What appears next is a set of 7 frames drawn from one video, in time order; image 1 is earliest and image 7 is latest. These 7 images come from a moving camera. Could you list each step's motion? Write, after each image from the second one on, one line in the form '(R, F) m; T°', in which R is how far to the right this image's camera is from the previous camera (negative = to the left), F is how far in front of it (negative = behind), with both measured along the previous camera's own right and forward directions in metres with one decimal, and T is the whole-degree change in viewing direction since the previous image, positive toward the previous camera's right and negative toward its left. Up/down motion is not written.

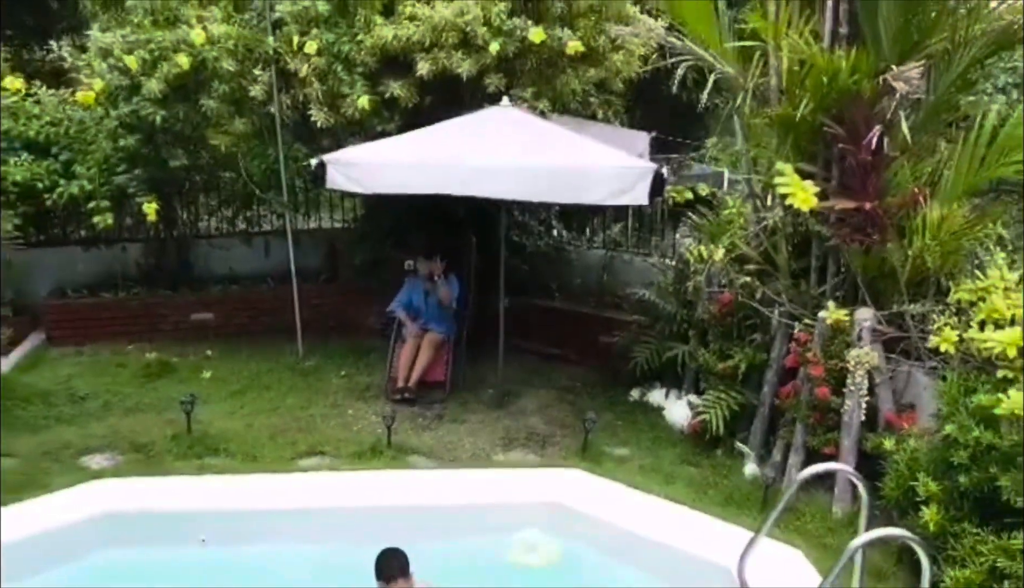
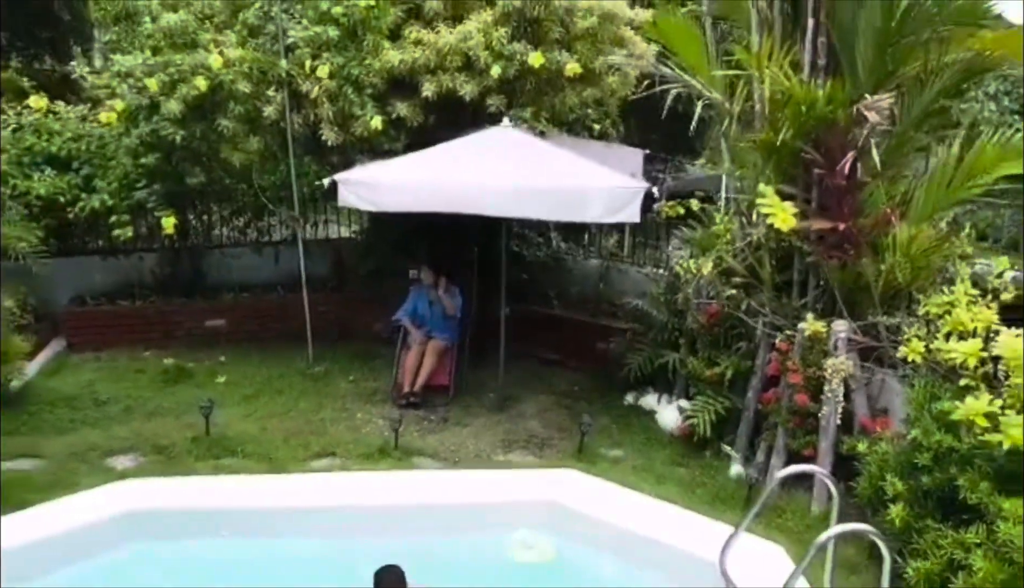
(0.0, -0.2) m; 0°
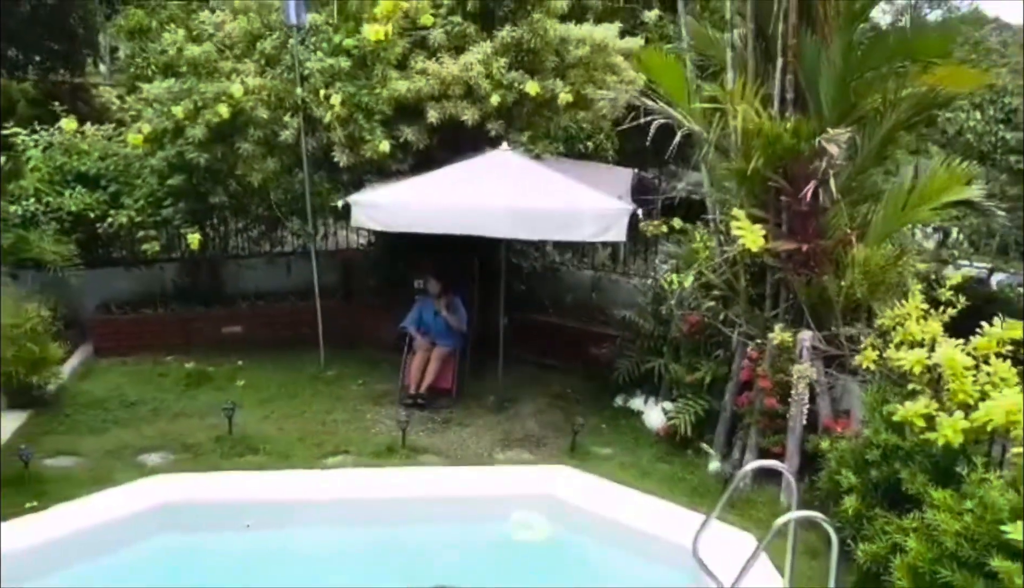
(0.0, -0.4) m; 0°
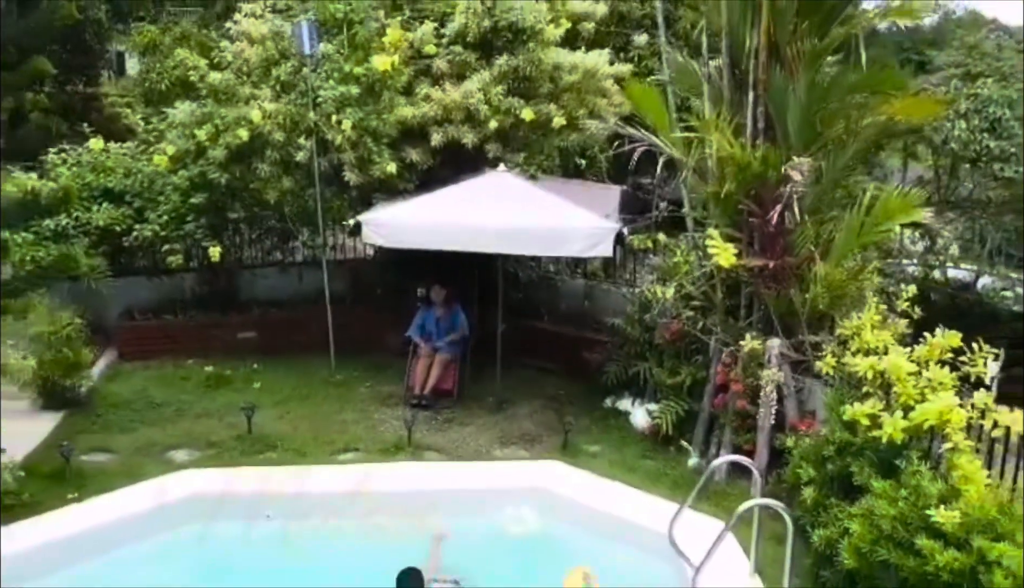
(0.0, -0.4) m; 0°
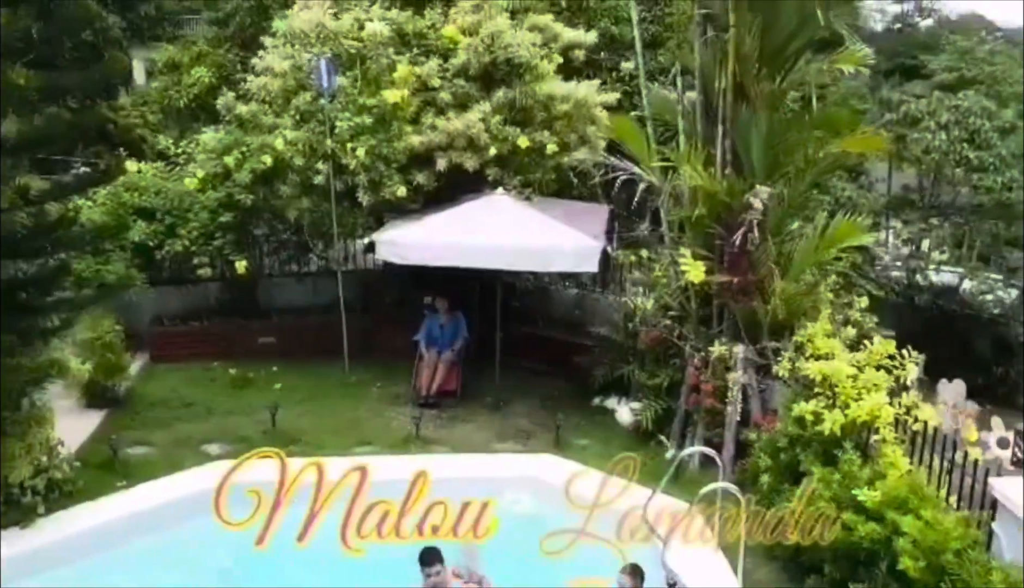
(0.0, -0.6) m; 0°
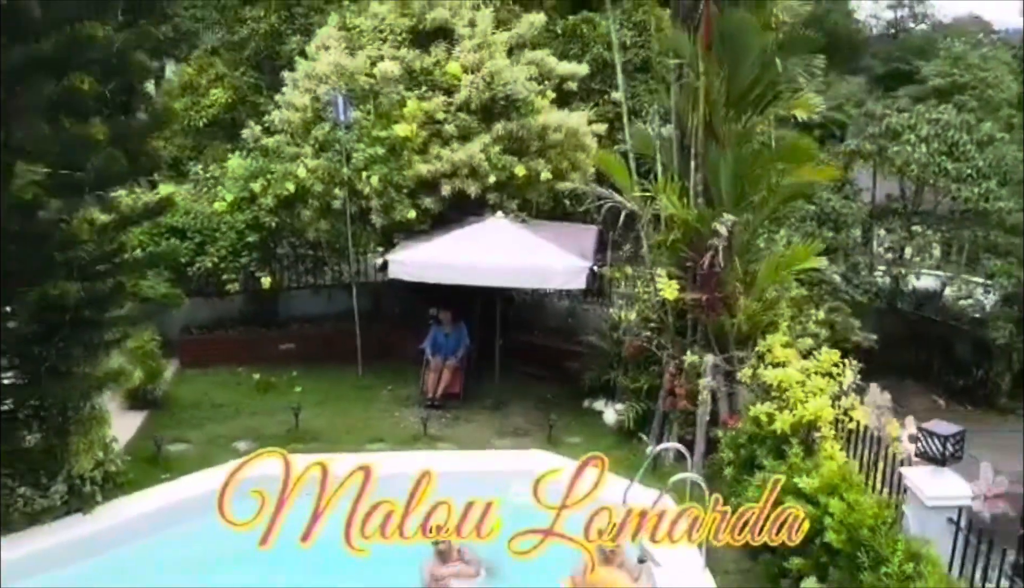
(0.0, -0.7) m; 0°
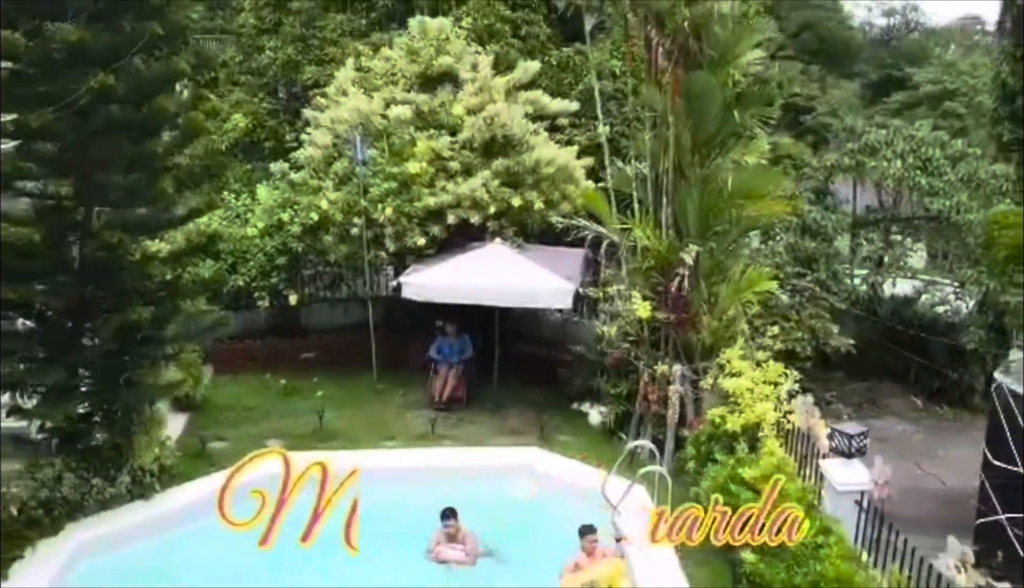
(0.0, -0.9) m; 0°
